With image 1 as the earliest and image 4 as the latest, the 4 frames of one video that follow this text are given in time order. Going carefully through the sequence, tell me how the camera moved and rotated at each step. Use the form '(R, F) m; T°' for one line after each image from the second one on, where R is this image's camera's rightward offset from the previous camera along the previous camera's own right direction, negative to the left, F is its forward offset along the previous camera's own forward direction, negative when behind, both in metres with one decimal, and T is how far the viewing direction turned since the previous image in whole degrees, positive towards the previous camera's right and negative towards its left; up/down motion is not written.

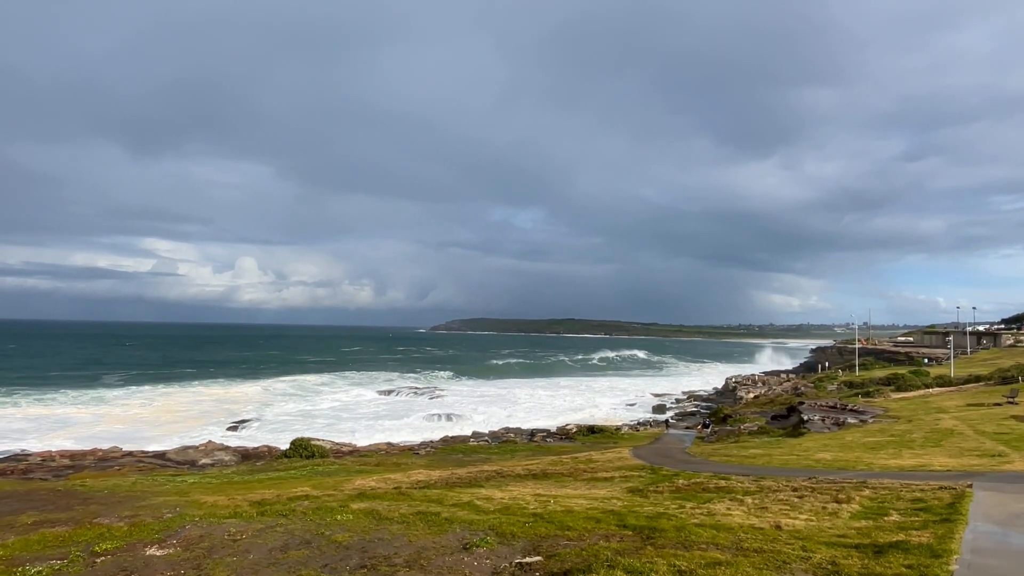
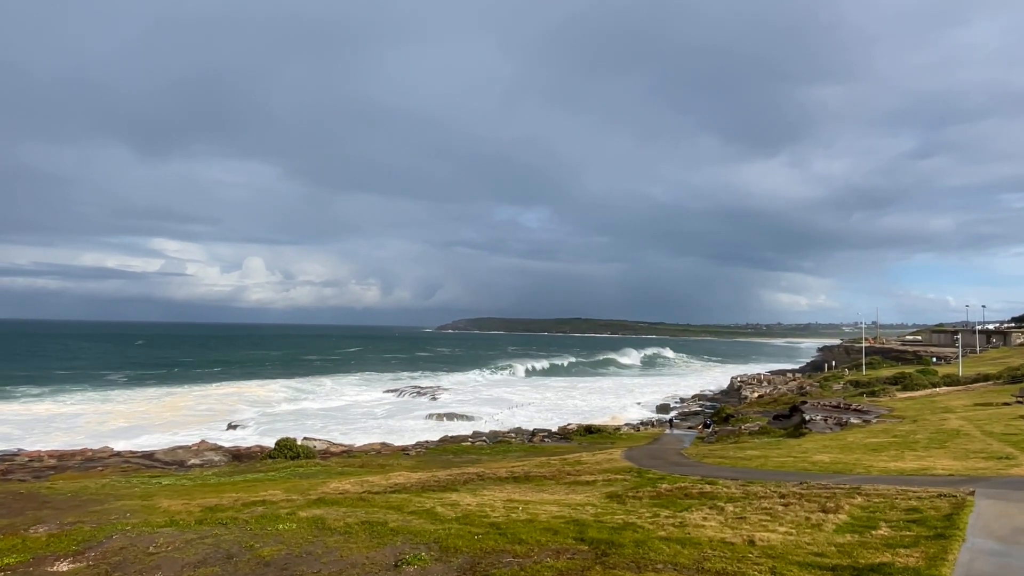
(+0.7, +0.9) m; -1°
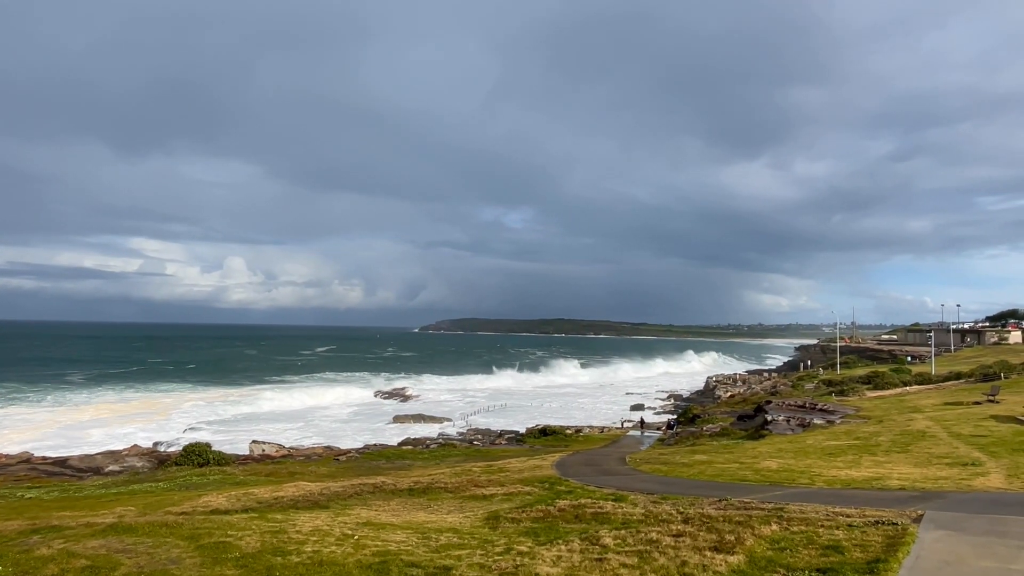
(+2.1, +2.4) m; +1°
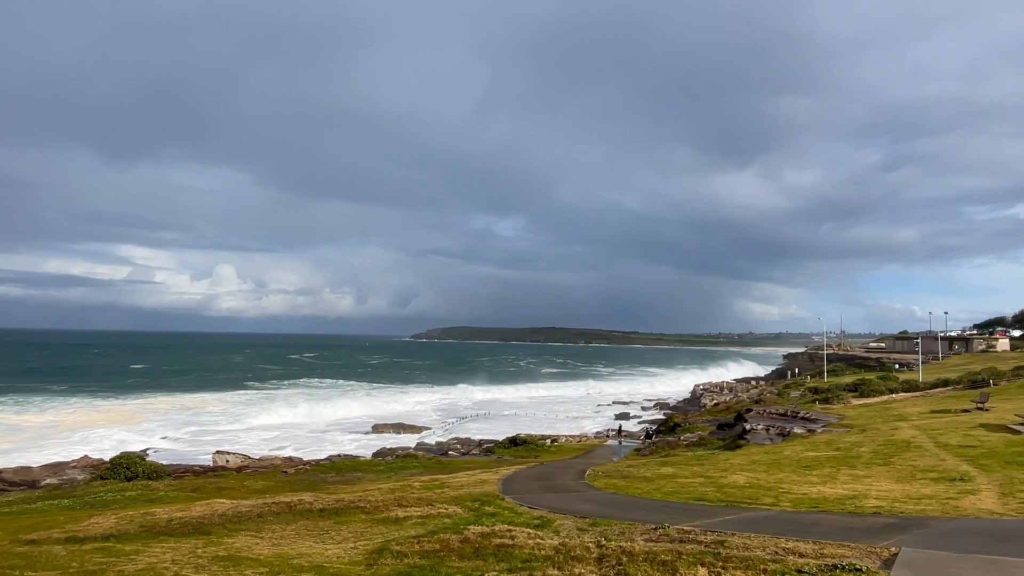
(+1.3, +1.8) m; +1°
